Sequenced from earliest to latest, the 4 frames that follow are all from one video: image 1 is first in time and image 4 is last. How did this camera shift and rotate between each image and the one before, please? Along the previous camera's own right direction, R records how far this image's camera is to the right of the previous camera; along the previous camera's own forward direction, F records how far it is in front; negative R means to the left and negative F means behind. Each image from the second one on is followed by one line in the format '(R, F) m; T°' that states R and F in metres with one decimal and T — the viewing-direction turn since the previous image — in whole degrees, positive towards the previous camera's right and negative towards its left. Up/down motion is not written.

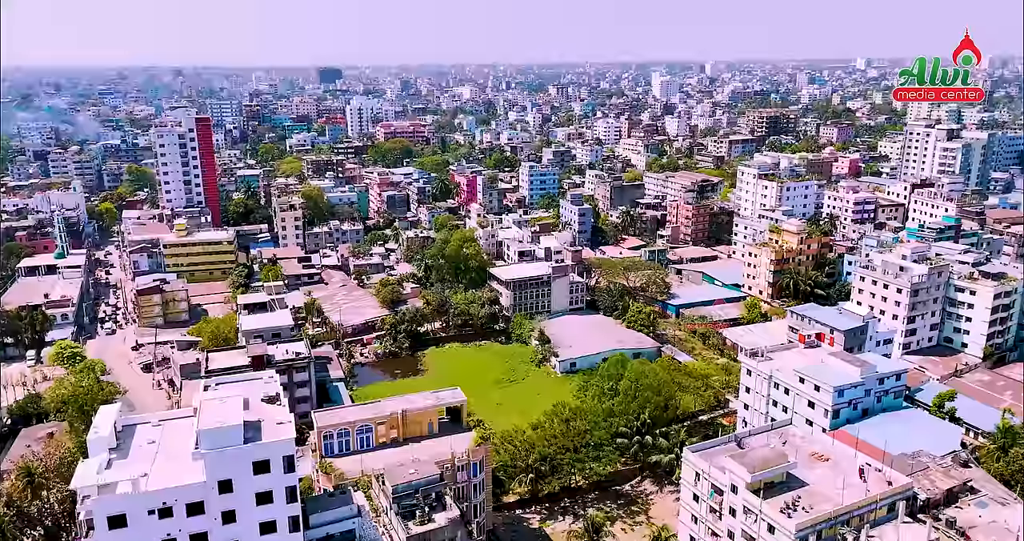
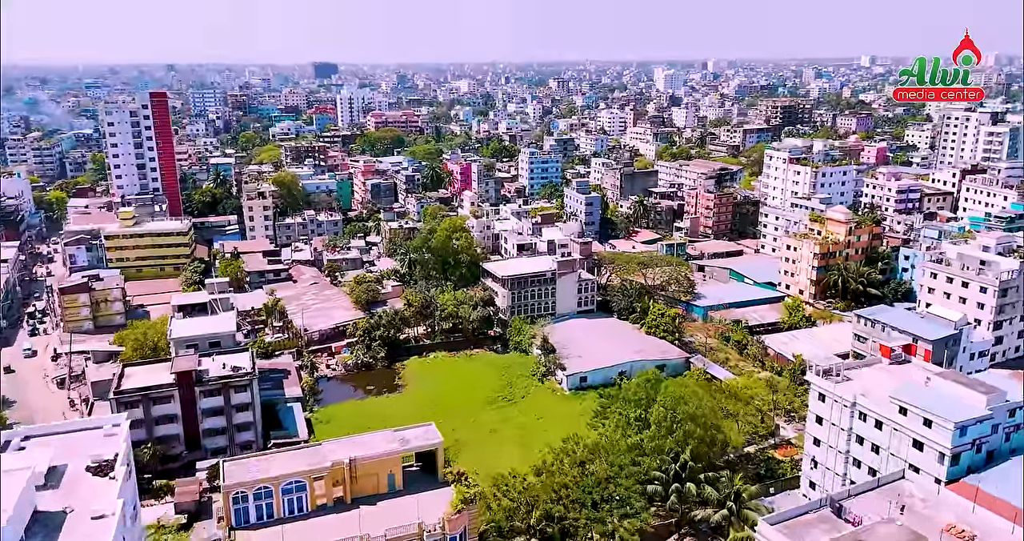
(+0.1, +5.8) m; 0°
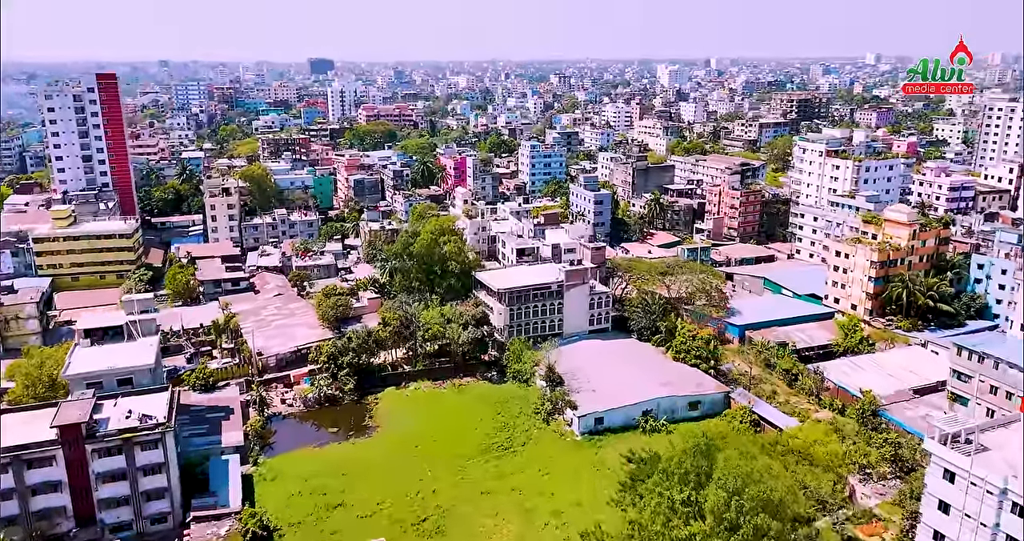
(+0.1, +5.3) m; 0°
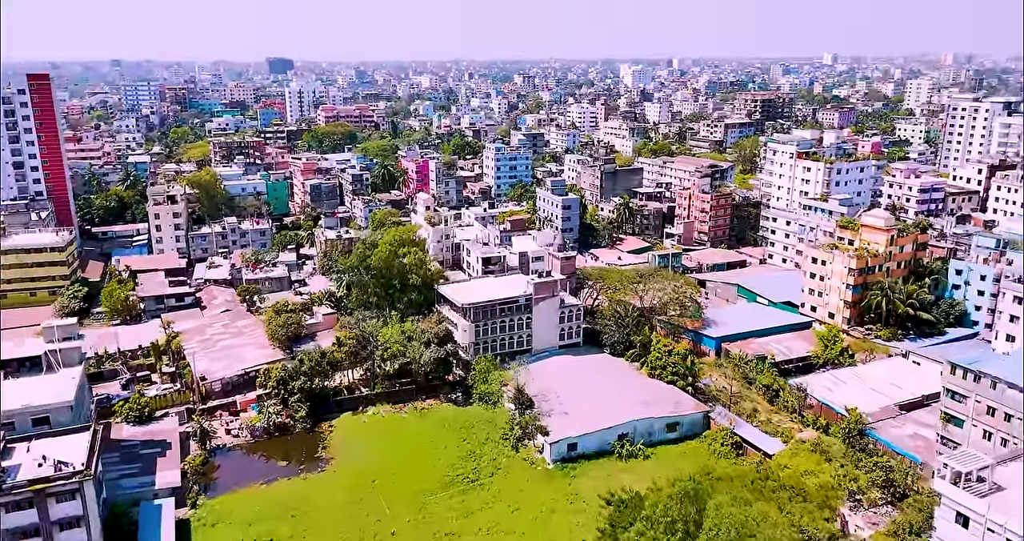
(+0.1, +1.6) m; +3°
